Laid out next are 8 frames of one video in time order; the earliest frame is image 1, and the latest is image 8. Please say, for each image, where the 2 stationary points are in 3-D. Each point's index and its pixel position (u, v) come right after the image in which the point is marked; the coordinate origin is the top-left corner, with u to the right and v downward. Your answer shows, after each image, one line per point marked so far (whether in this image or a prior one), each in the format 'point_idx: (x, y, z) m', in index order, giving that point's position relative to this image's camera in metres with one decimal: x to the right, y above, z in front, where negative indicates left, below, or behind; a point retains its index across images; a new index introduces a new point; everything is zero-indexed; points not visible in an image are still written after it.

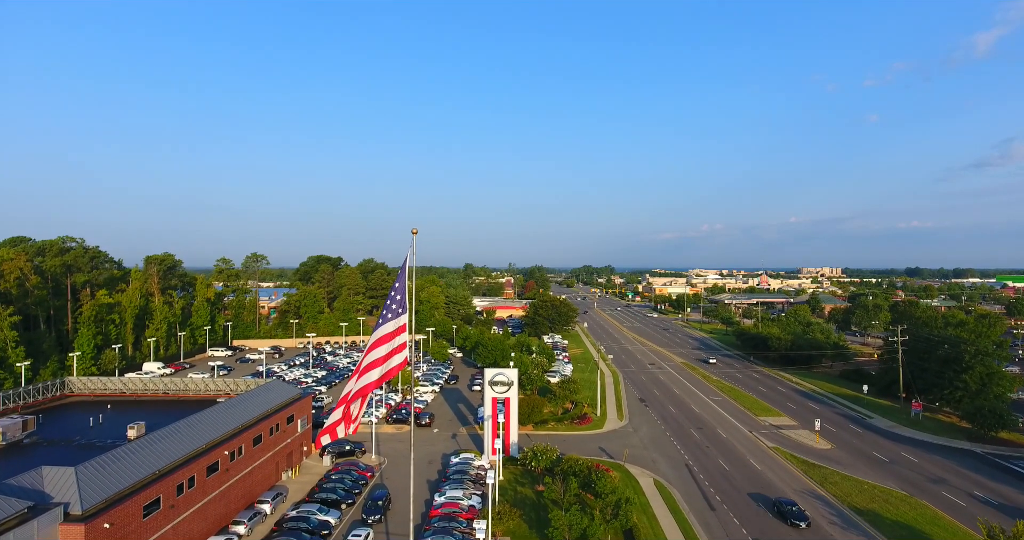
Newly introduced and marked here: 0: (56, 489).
0: (-12.1, -5.8, +14.7) m
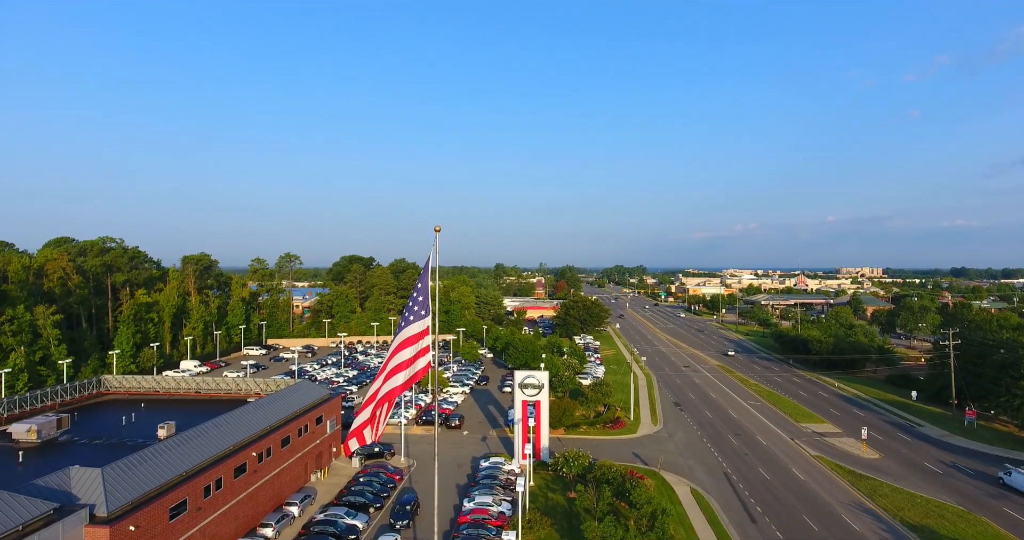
0: (-11.3, -5.8, +14.6) m
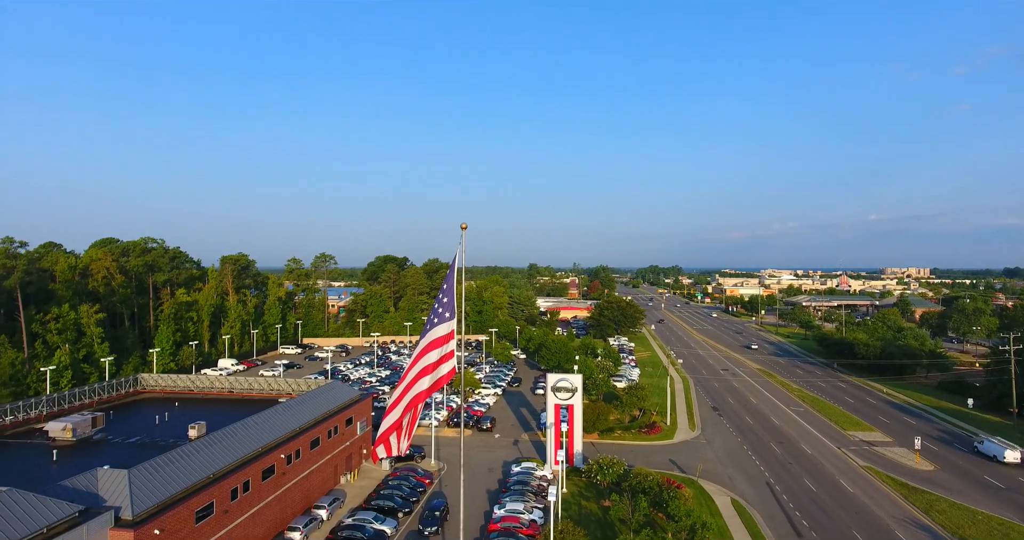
0: (-10.5, -5.8, +14.5) m
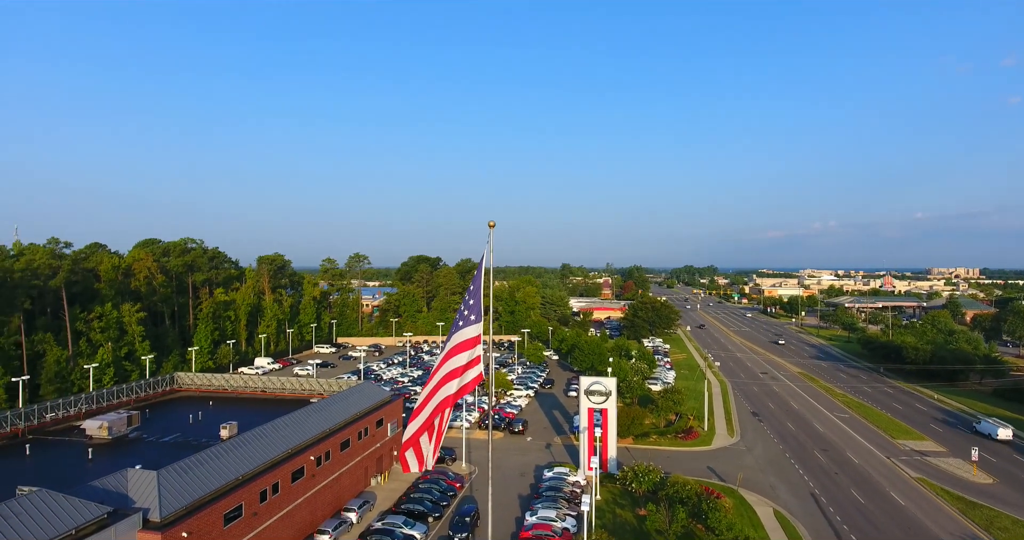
0: (-9.7, -5.8, +14.4) m
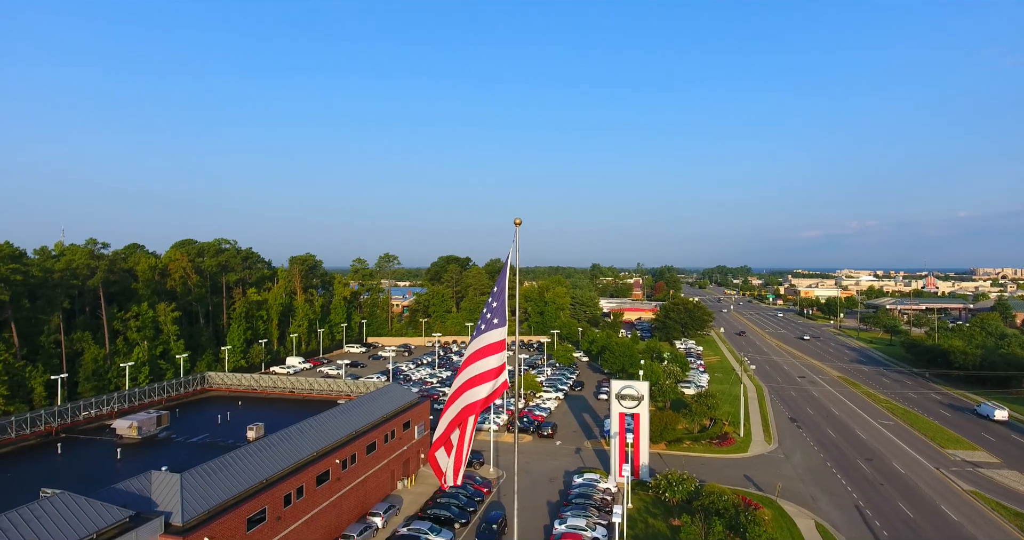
0: (-9.0, -5.8, +14.2) m
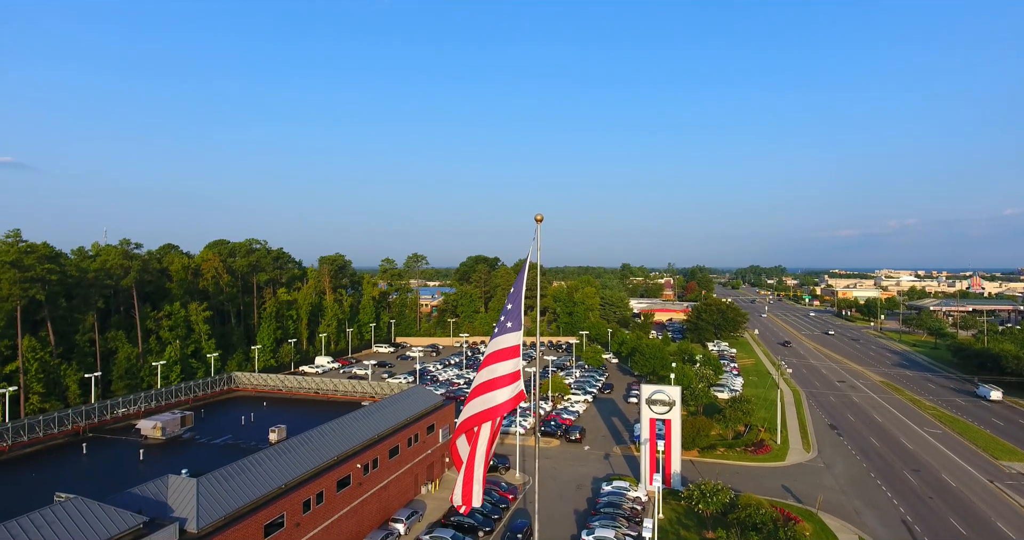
0: (-8.4, -5.8, +13.9) m
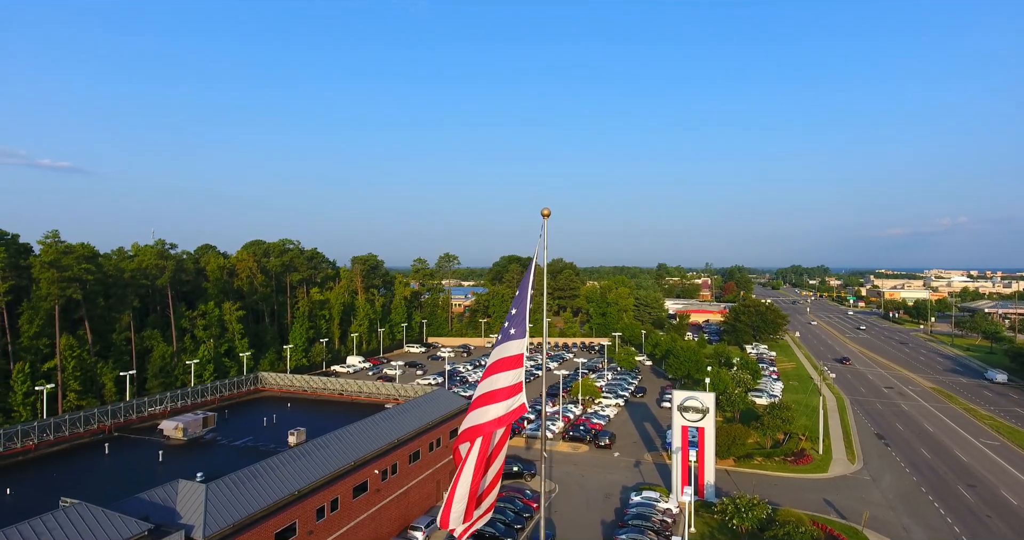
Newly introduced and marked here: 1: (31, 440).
0: (-8.0, -5.9, +13.7) m
1: (-16.2, -5.7, +18.7) m
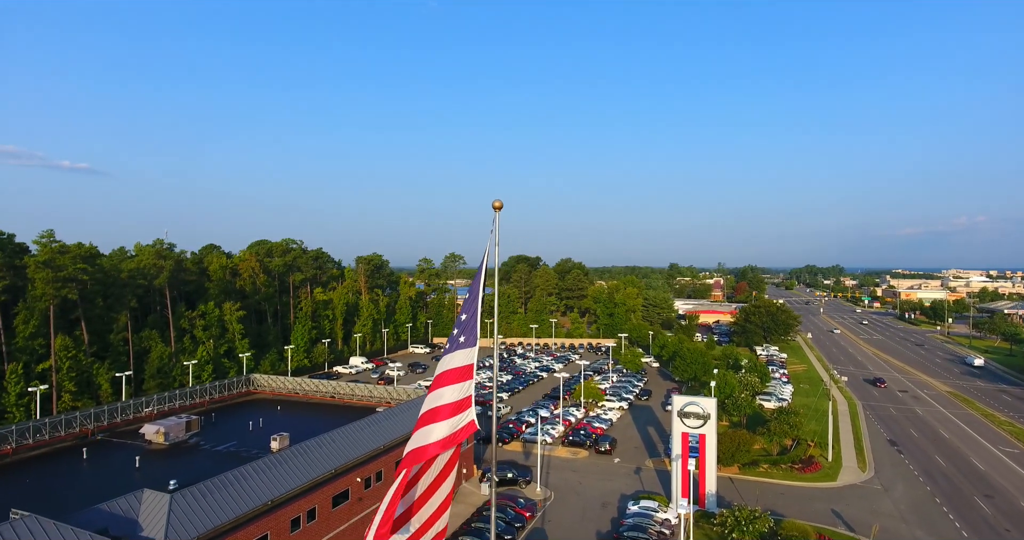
0: (-8.5, -6.0, +13.2) m
1: (-16.6, -5.8, +18.3) m
